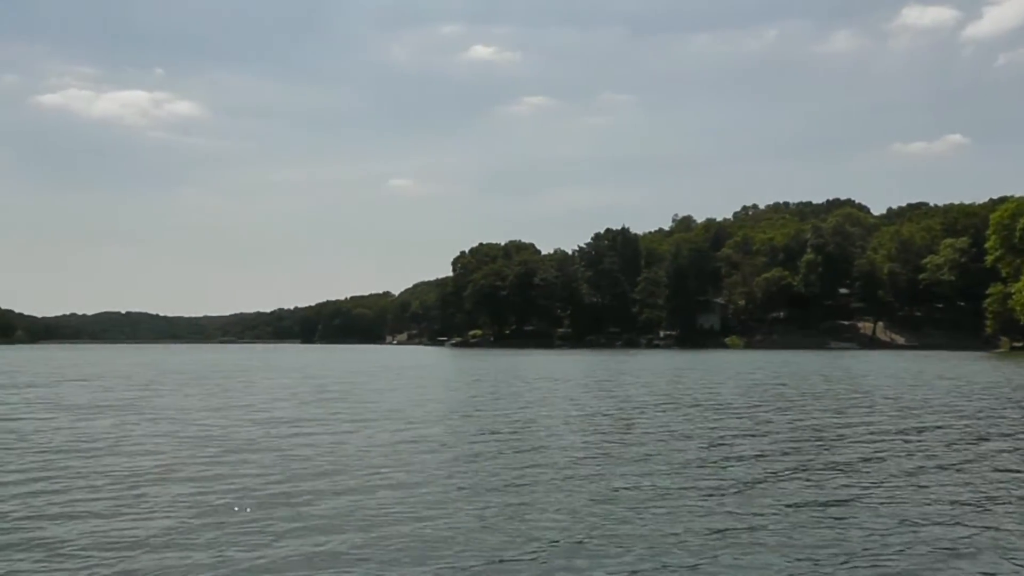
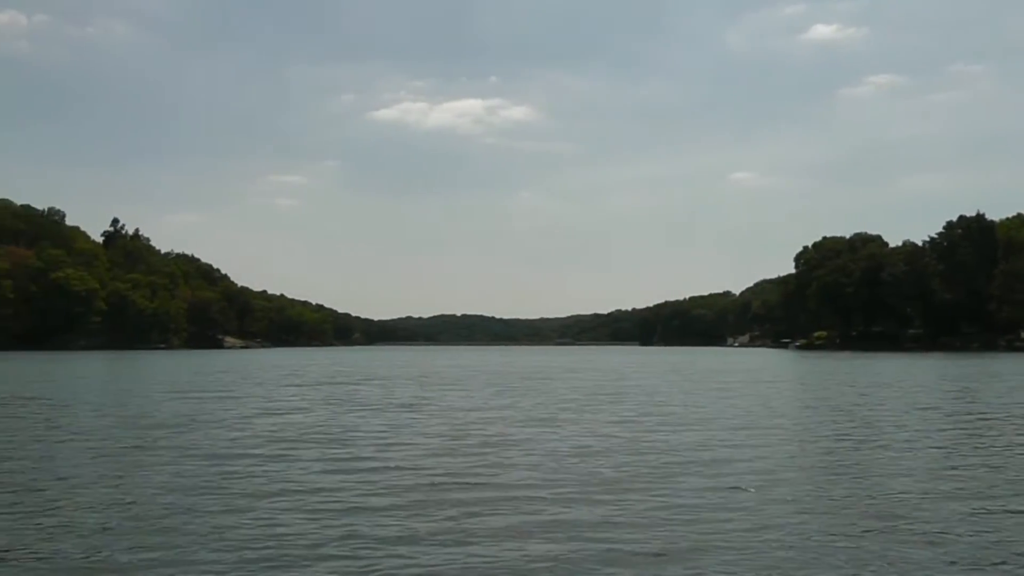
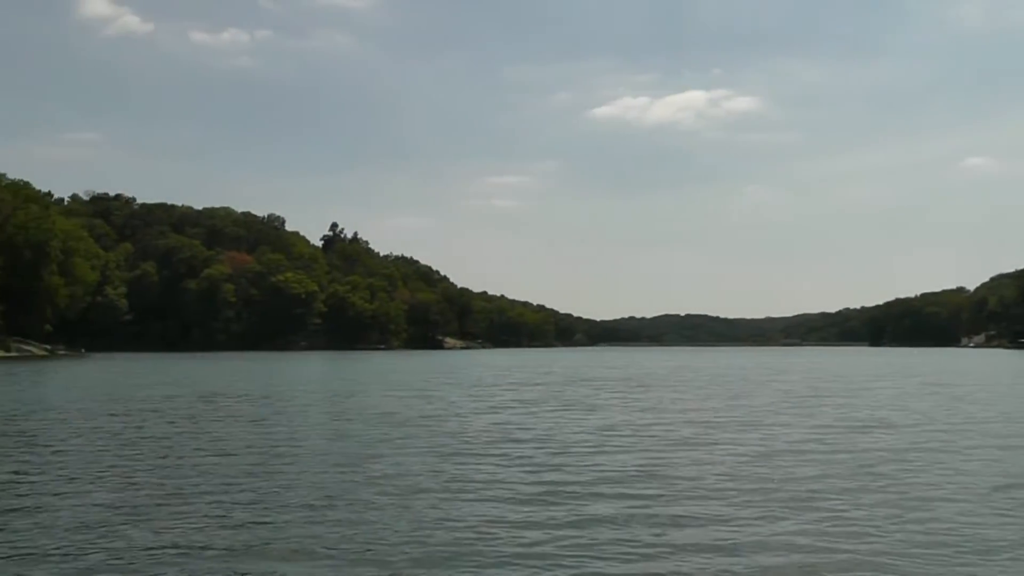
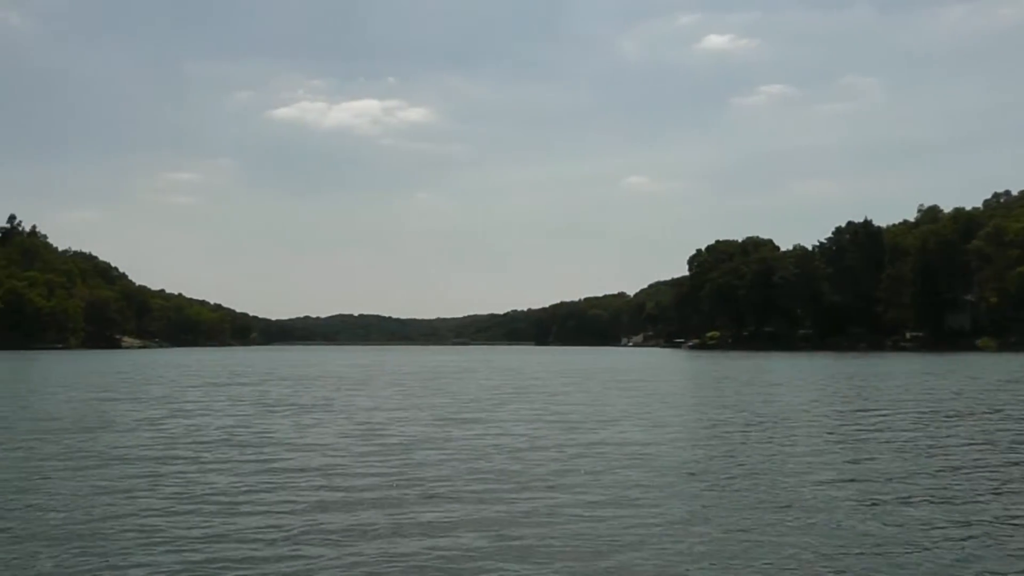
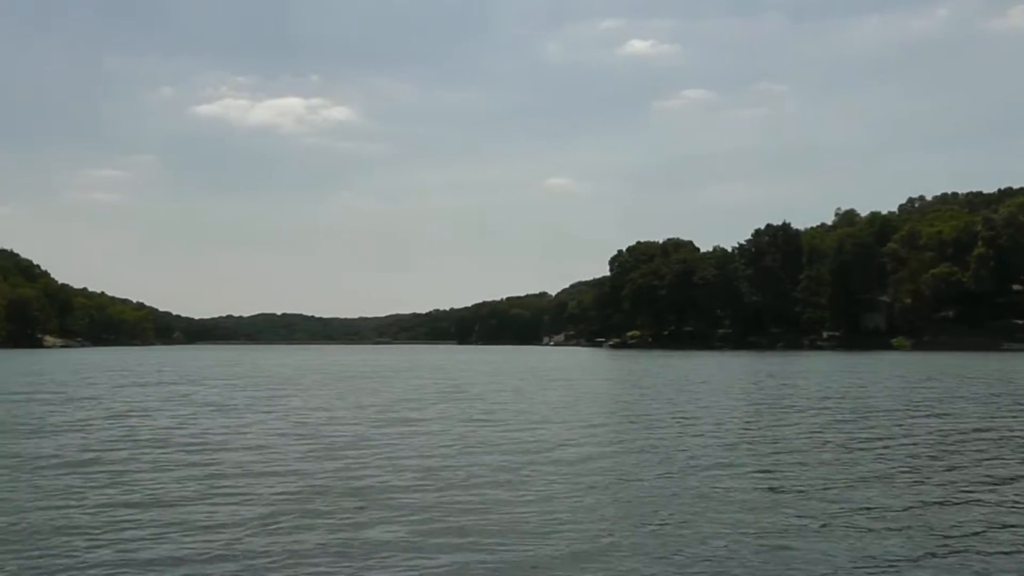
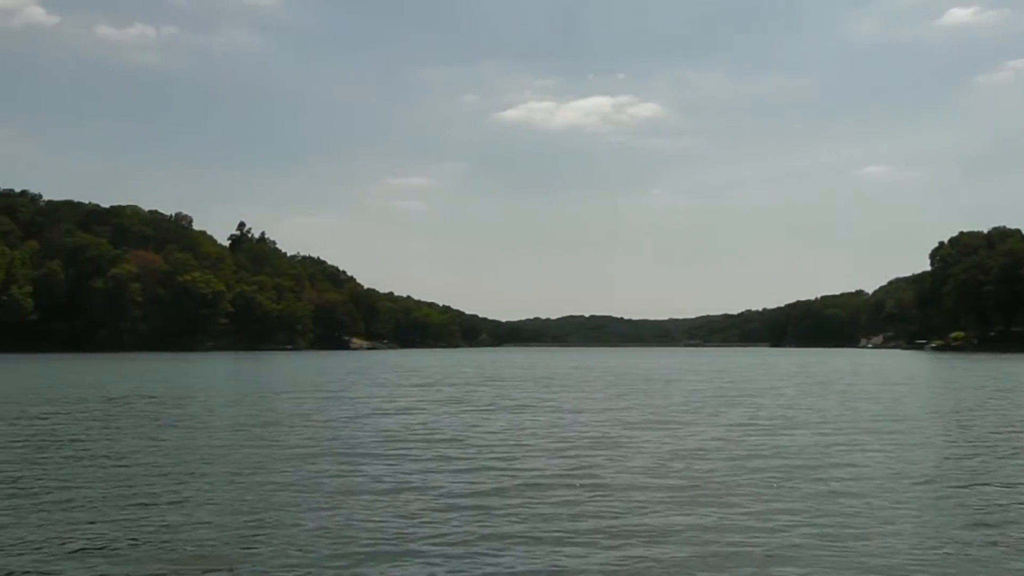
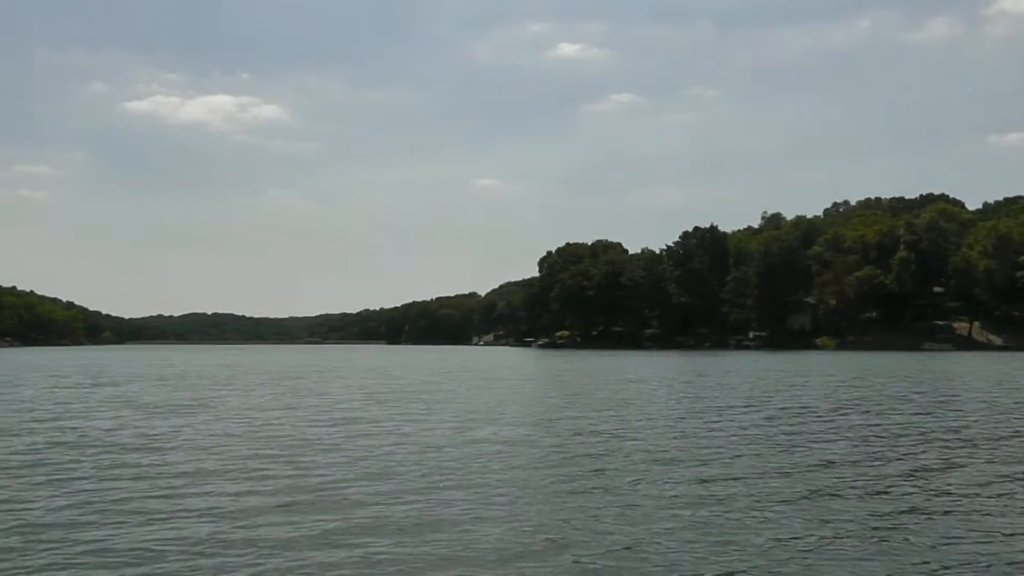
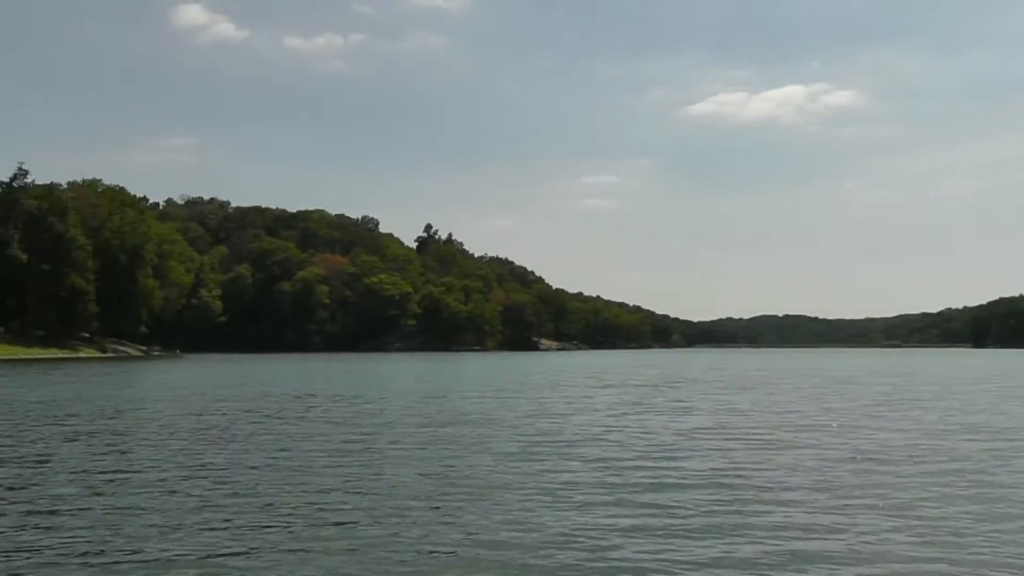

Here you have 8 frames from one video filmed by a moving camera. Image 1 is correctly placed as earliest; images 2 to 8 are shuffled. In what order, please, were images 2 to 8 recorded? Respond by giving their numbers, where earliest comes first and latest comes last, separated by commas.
7, 5, 4, 2, 6, 3, 8
